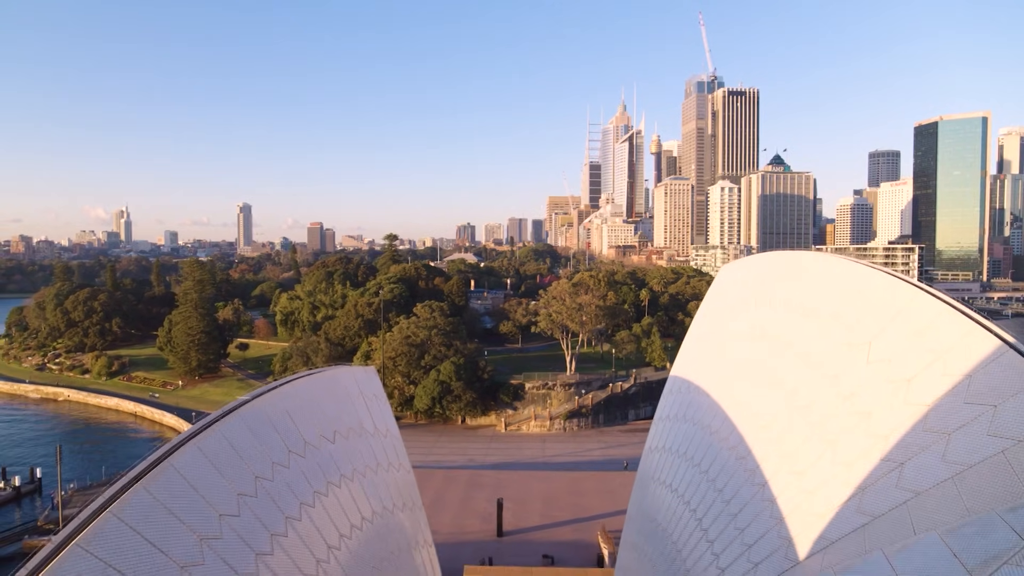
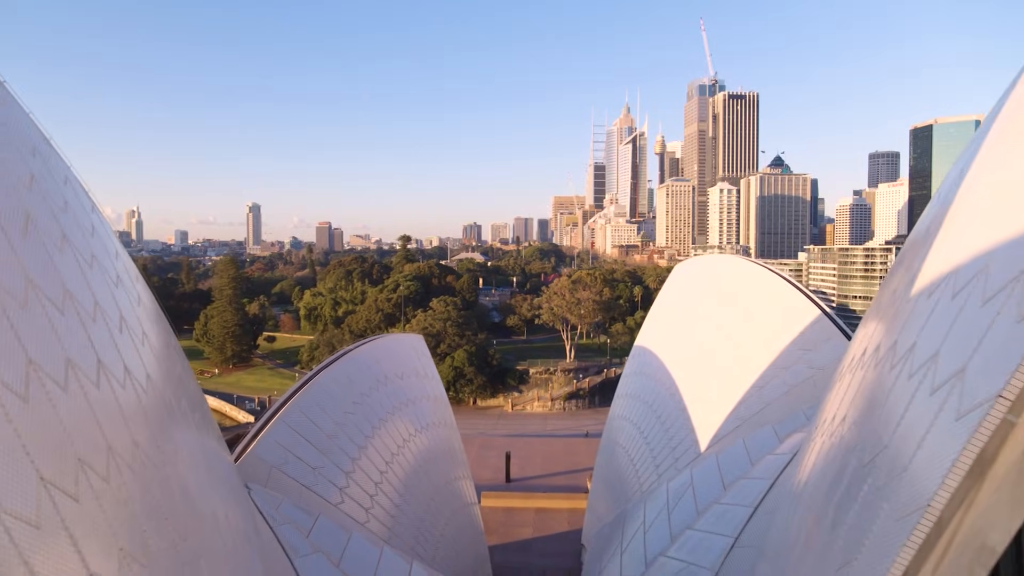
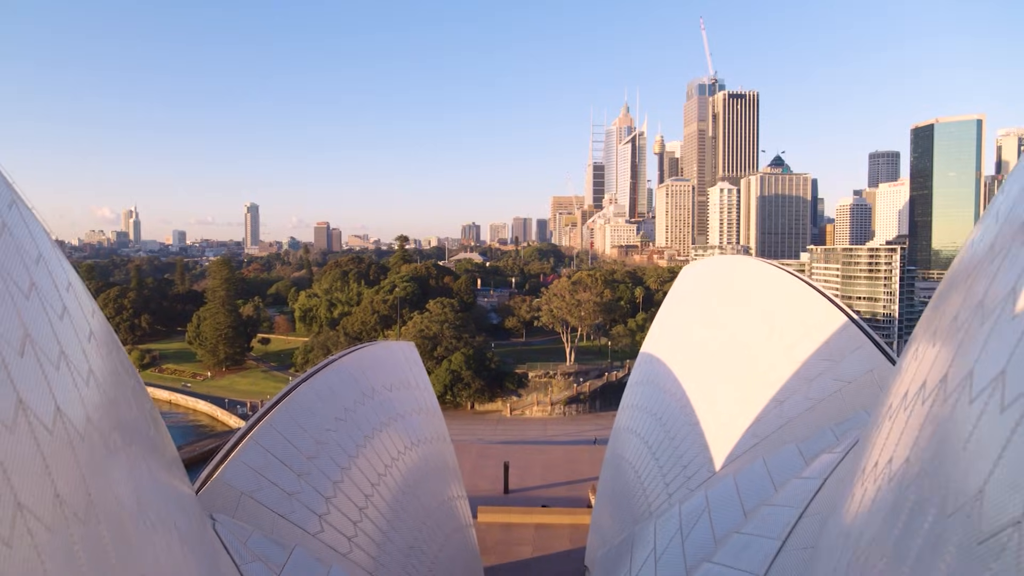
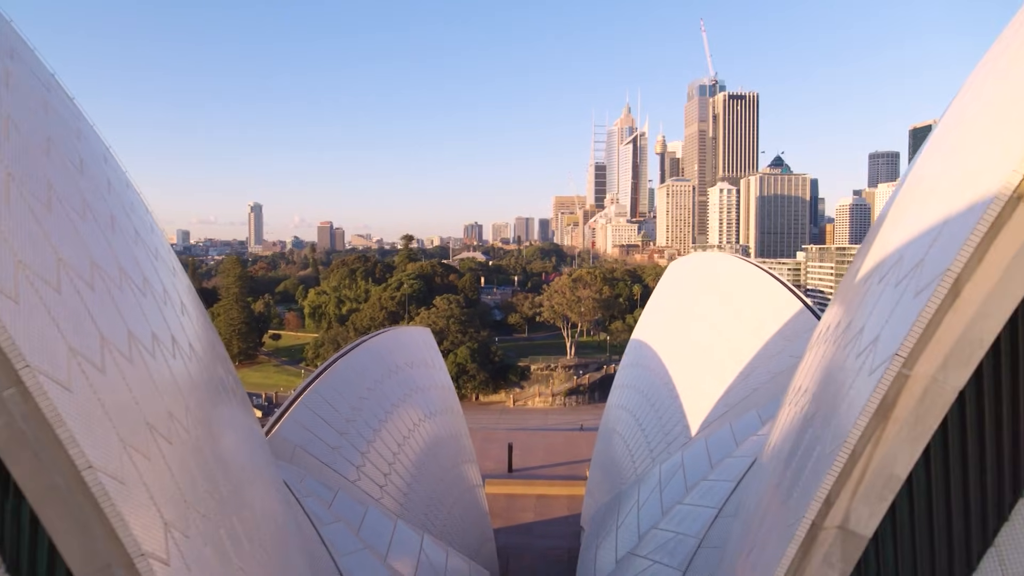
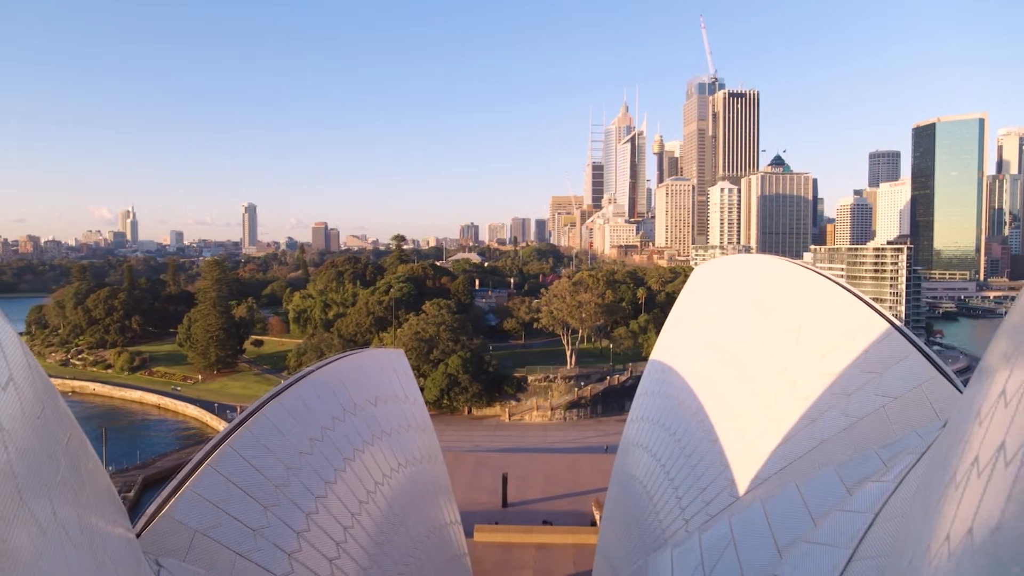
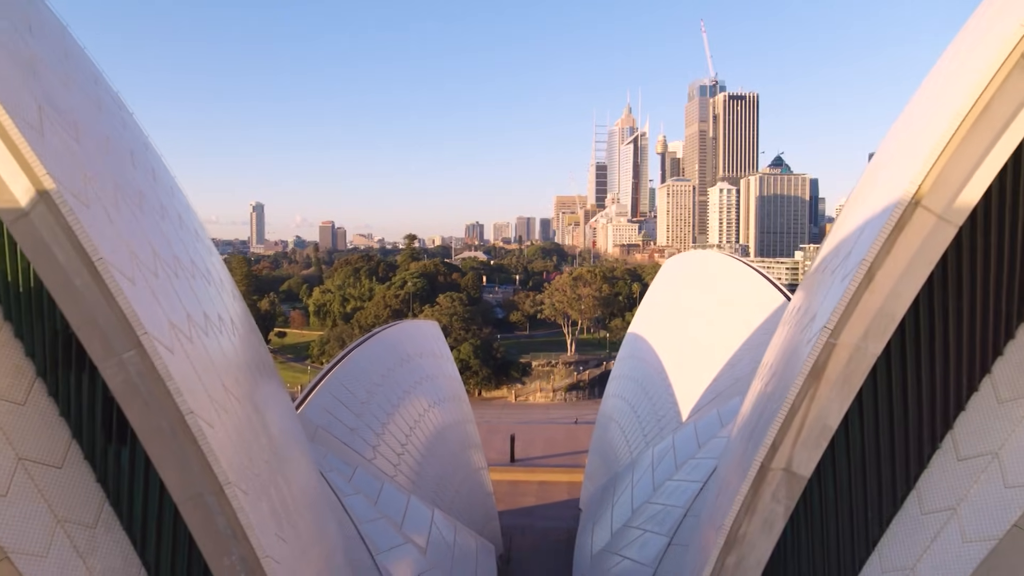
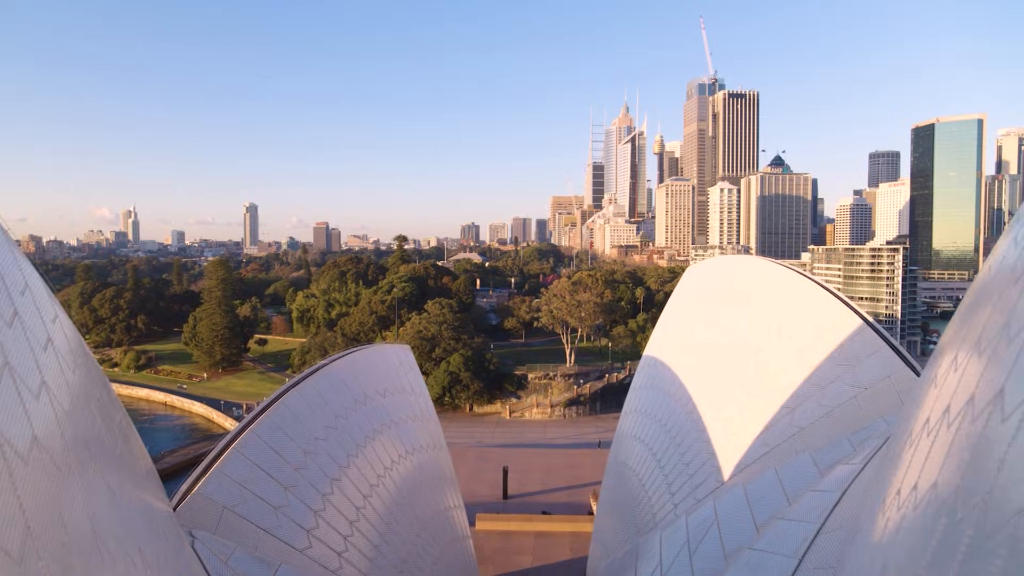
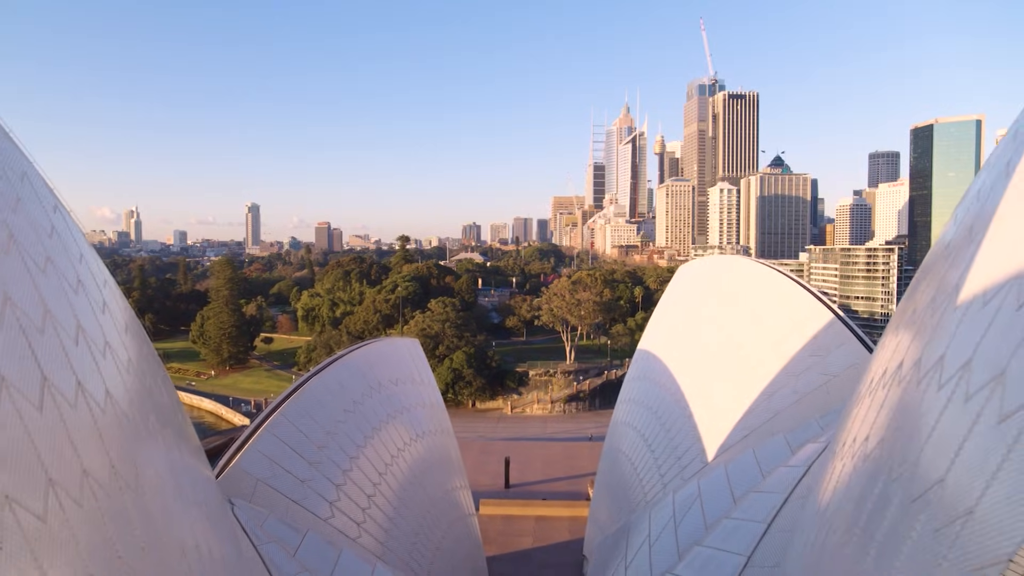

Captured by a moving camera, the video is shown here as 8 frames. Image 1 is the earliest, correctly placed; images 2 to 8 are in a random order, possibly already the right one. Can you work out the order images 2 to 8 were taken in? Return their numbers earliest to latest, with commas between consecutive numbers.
5, 7, 3, 8, 2, 4, 6
